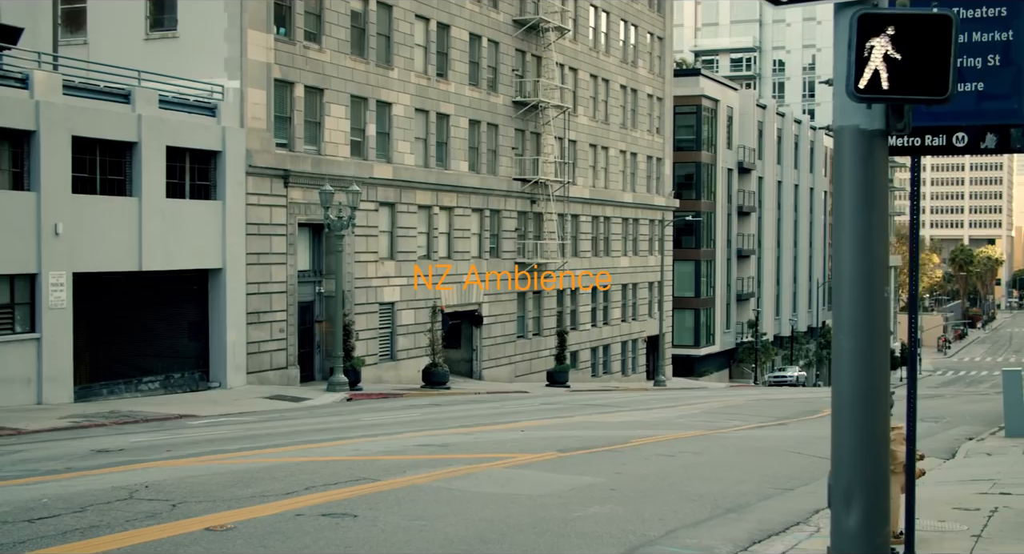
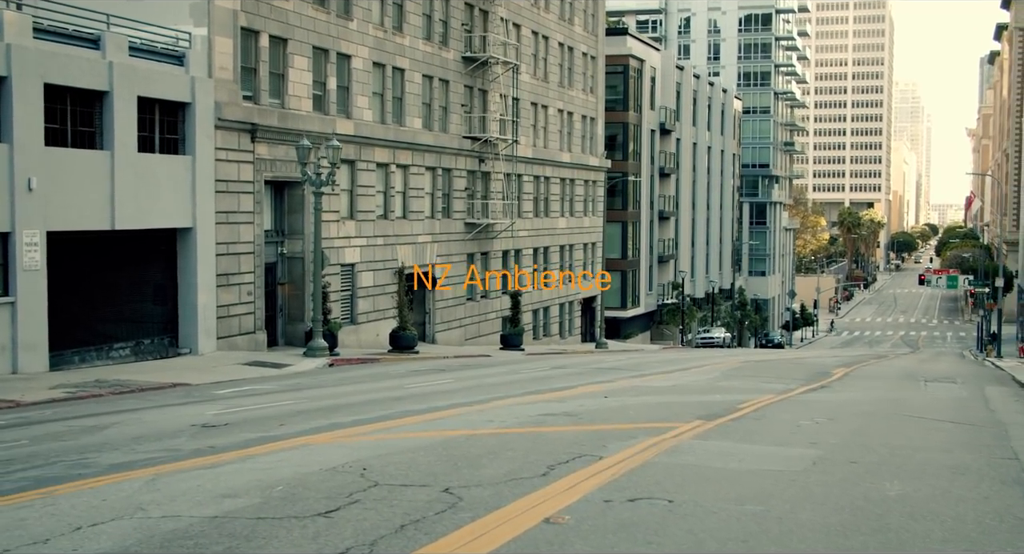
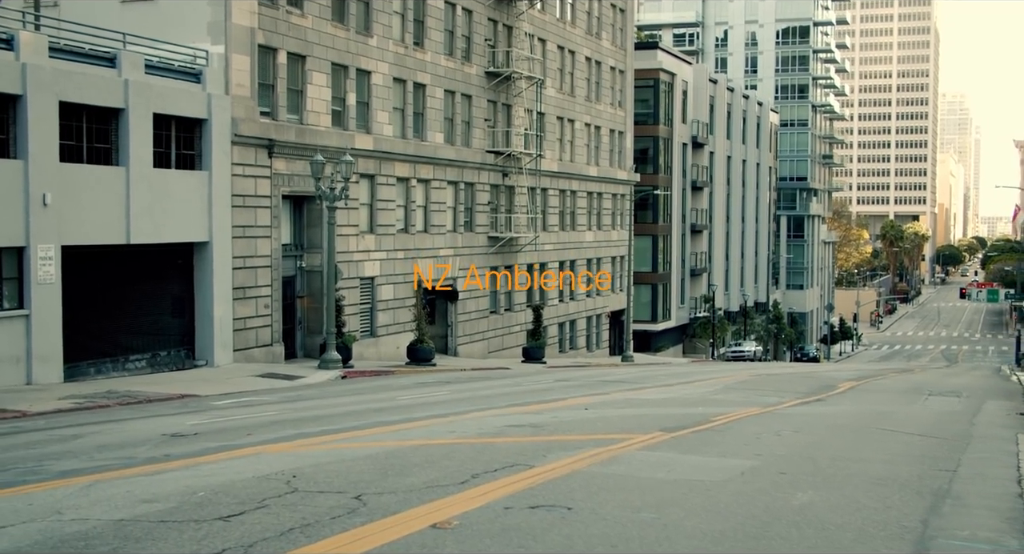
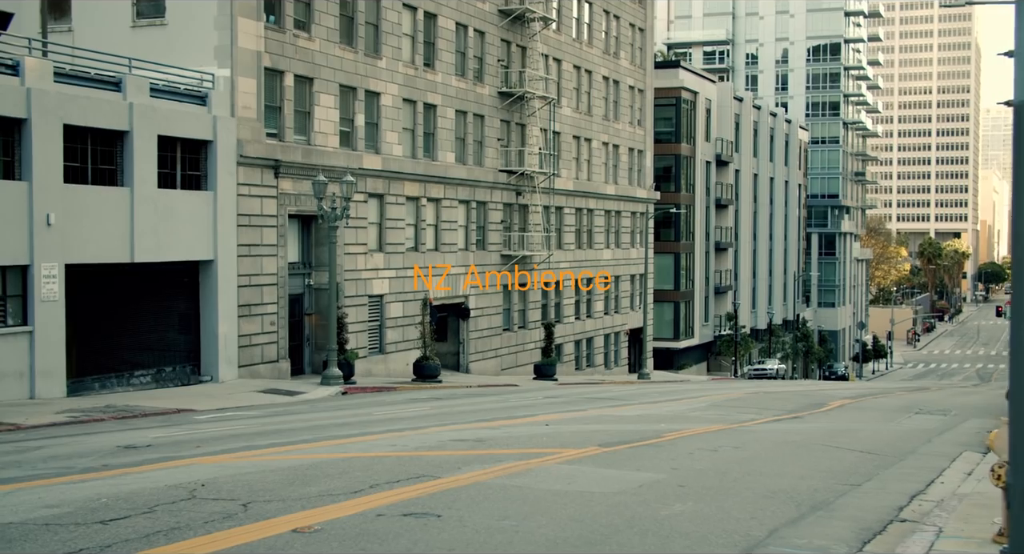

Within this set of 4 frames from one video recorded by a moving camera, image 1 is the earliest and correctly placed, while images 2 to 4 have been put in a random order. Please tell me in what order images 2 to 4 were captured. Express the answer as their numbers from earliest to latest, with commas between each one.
4, 3, 2
